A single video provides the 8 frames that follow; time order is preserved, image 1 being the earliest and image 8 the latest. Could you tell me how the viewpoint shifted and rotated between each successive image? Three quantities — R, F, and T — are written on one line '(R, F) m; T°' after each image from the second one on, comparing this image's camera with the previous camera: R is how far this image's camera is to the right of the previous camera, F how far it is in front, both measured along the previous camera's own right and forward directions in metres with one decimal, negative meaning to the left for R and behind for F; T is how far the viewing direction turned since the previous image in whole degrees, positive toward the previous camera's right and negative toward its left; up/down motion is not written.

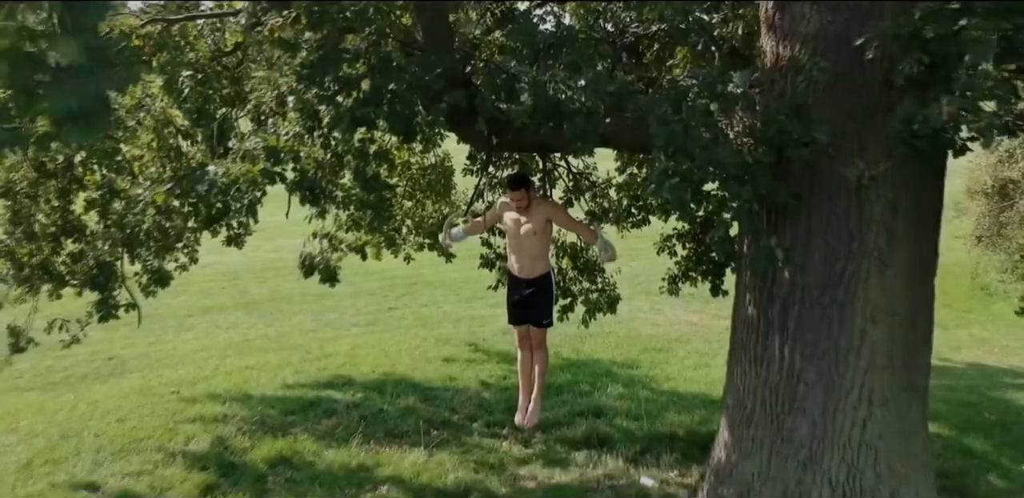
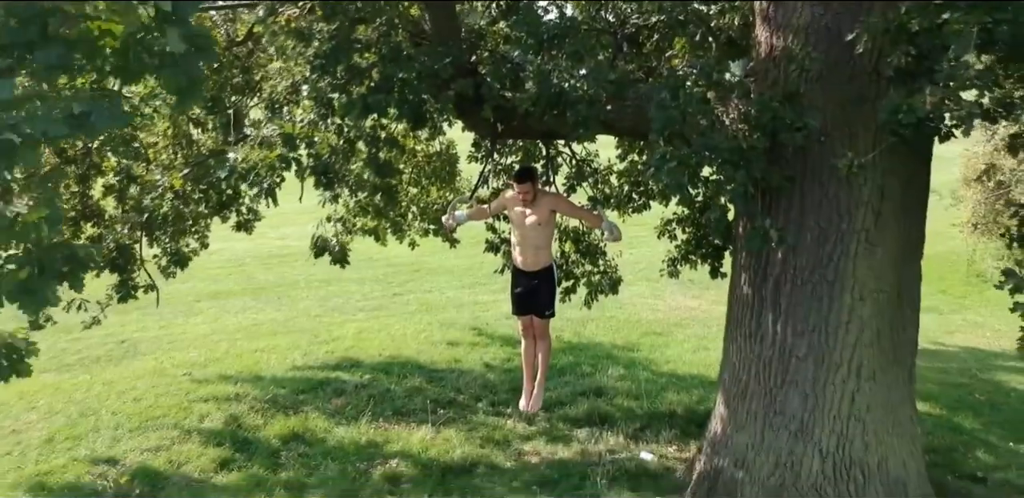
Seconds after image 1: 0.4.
(0.0, -0.2) m; 0°
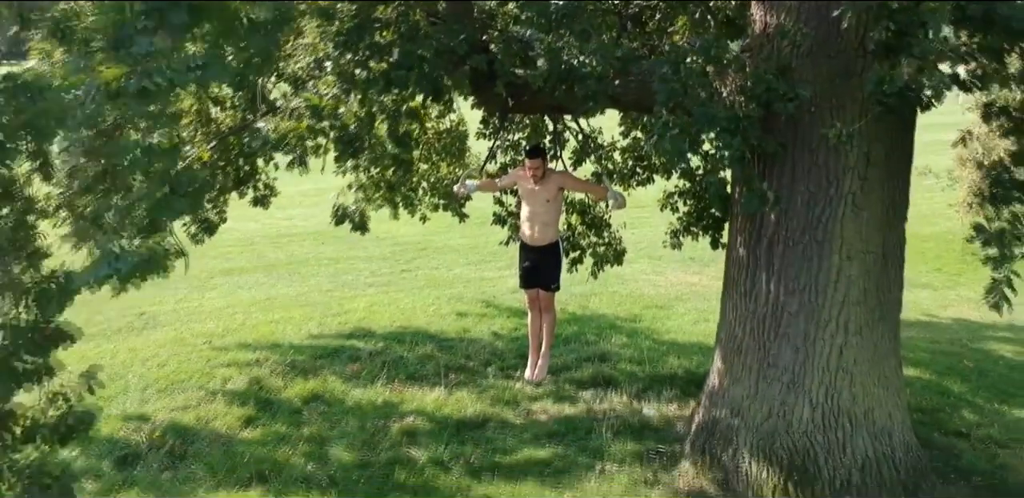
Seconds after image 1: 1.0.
(0.0, -0.3) m; 0°
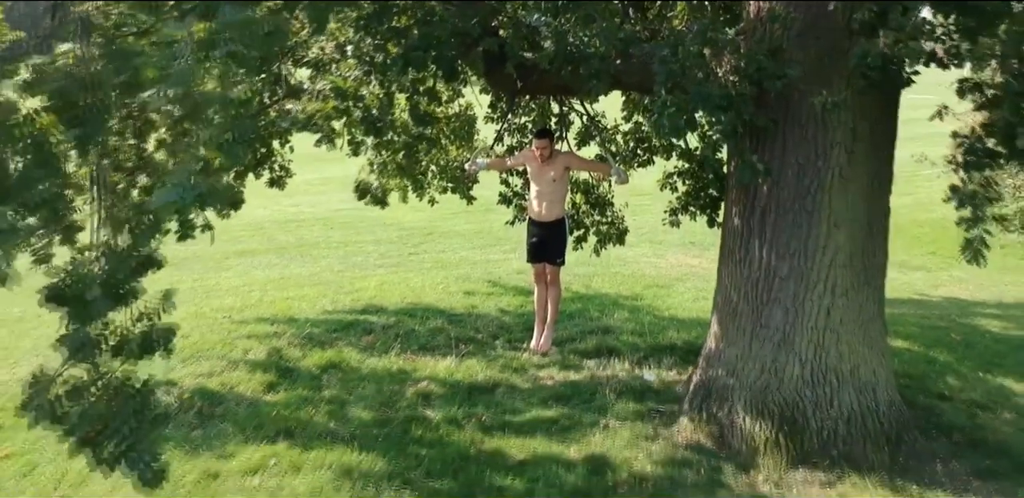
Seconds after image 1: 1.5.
(0.0, -0.4) m; 0°
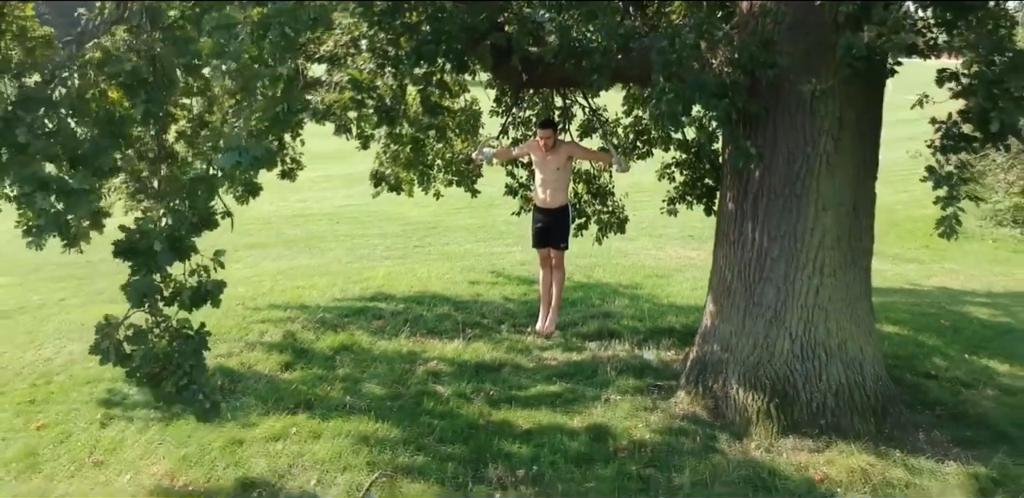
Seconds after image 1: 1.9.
(0.0, -0.3) m; 0°
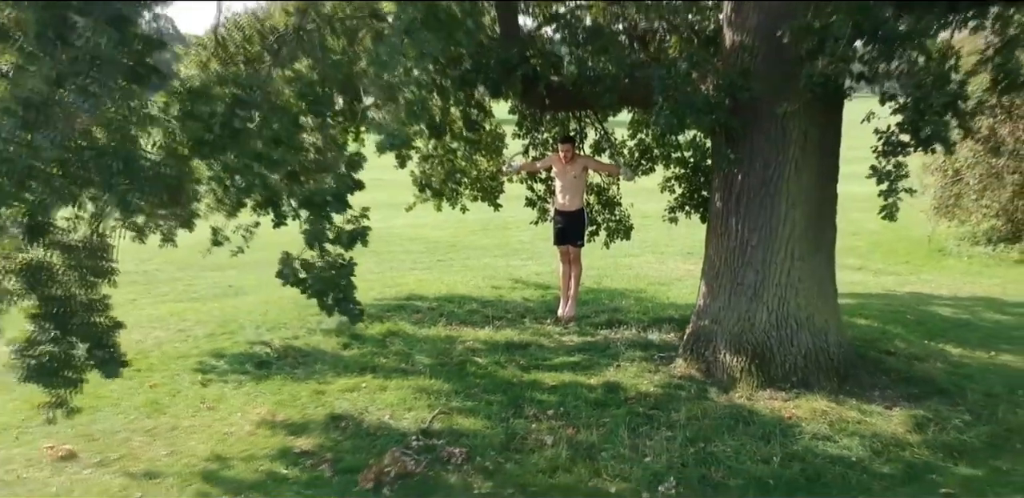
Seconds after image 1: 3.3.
(-0.1, -1.3) m; 0°
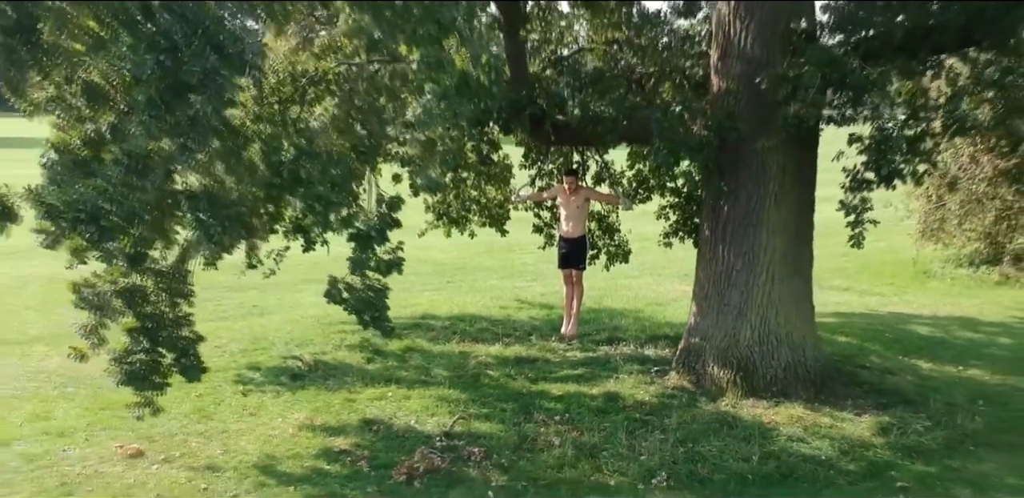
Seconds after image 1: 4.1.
(-0.1, -0.8) m; 0°
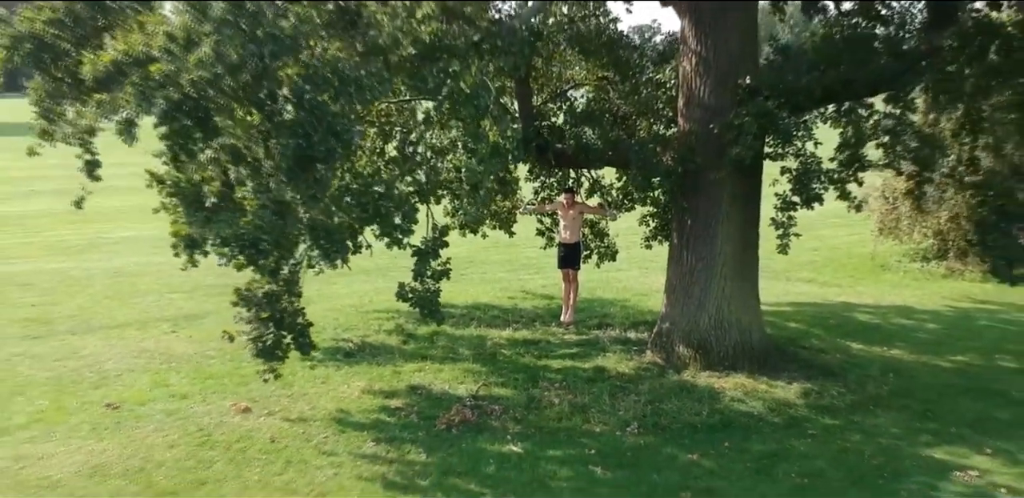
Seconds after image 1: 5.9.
(-0.1, -2.1) m; 0°
